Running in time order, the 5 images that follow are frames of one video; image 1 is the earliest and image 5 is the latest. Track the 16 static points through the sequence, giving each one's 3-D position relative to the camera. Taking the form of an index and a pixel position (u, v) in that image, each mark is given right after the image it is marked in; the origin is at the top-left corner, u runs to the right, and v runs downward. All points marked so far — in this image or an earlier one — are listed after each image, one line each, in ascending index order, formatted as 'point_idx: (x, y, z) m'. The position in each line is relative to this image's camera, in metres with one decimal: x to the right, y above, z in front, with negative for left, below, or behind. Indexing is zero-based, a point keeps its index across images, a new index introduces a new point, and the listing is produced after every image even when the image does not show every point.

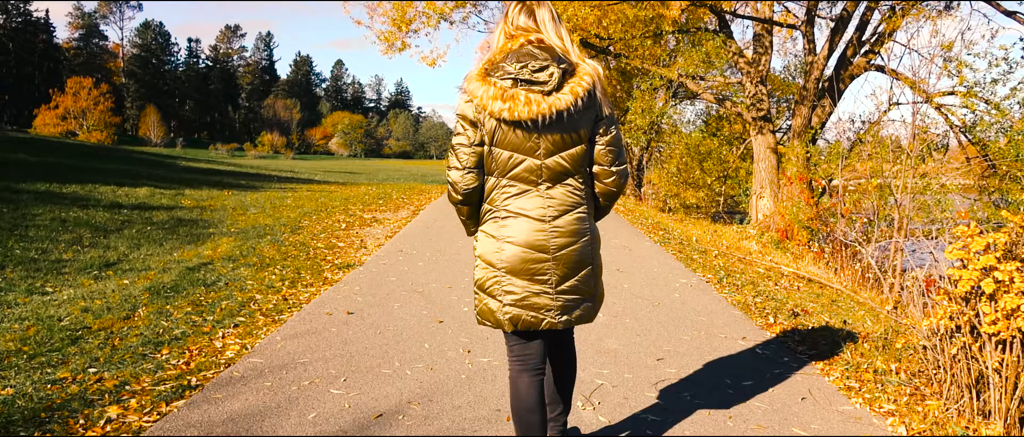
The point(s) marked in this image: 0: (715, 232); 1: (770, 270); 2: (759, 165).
0: (+4.7, -0.3, +16.7) m
1: (+3.8, -0.8, +10.6) m
2: (+5.8, +1.3, +16.7) m
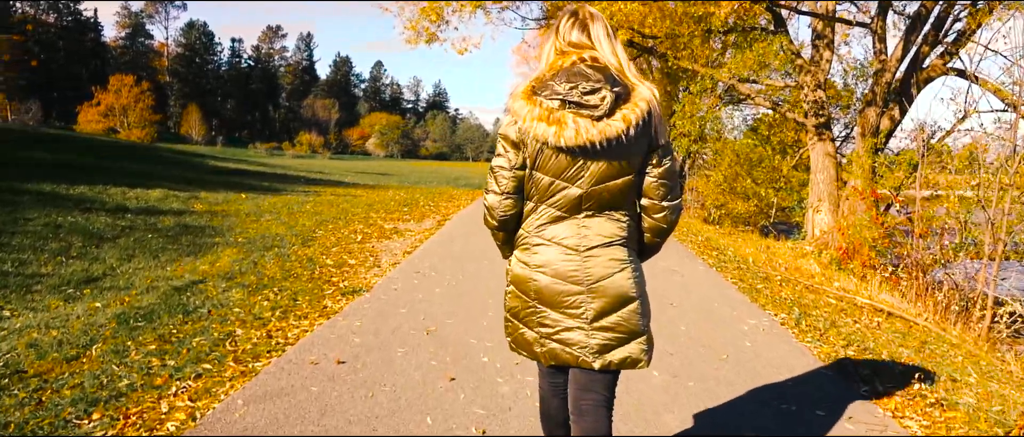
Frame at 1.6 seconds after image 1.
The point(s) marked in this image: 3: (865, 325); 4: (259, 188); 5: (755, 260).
0: (+5.4, -0.6, +15.3) m
1: (+4.2, -1.0, +9.2) m
2: (+6.5, +0.9, +15.3) m
3: (+3.8, -1.1, +7.6) m
4: (-6.3, +0.8, +17.8) m
5: (+3.9, -0.7, +11.4) m
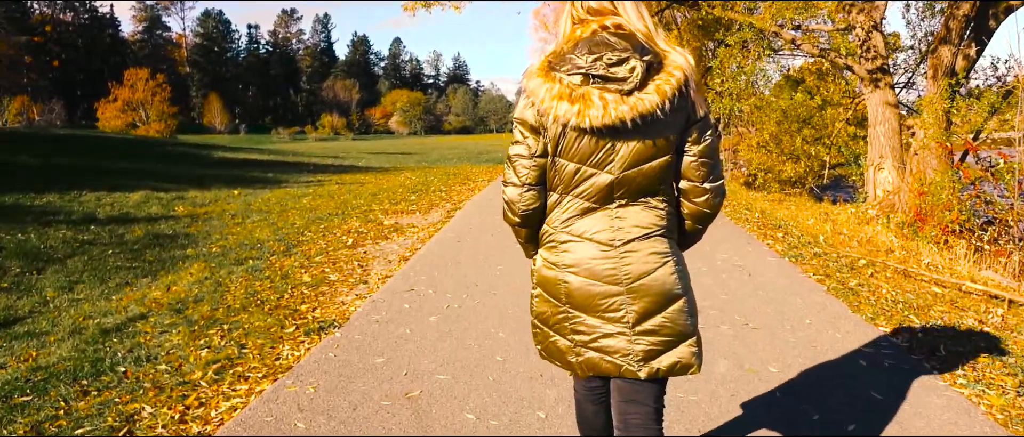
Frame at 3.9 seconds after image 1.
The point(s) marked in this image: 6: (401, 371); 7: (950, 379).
0: (+5.9, +0.1, +13.4) m
1: (+4.5, -0.7, +7.4) m
2: (+6.9, +1.7, +13.3) m
3: (+4.0, -0.9, +5.8) m
4: (-5.8, +0.9, +16.3) m
5: (+4.2, -0.2, +9.6) m
6: (-0.7, -0.9, +4.0) m
7: (+2.4, -0.9, +3.9) m
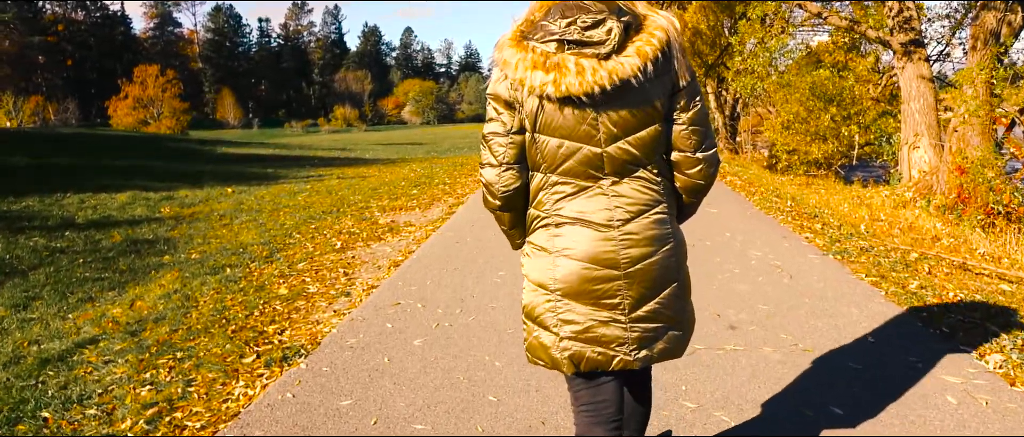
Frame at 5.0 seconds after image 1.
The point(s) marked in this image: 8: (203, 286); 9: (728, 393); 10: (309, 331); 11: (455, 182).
0: (+6.0, +0.3, +12.4) m
1: (+4.5, -0.6, +6.5) m
2: (+7.0, +2.0, +12.3) m
3: (+4.0, -0.8, +4.9) m
4: (-5.6, +0.9, +15.6) m
5: (+4.3, -0.1, +8.6) m
6: (-0.7, -0.9, +3.3) m
7: (+2.4, -0.9, +3.0) m
8: (-2.8, -0.6, +6.5) m
9: (+1.0, -0.8, +3.4) m
10: (-1.4, -0.8, +4.7) m
11: (-1.1, +0.7, +13.4) m
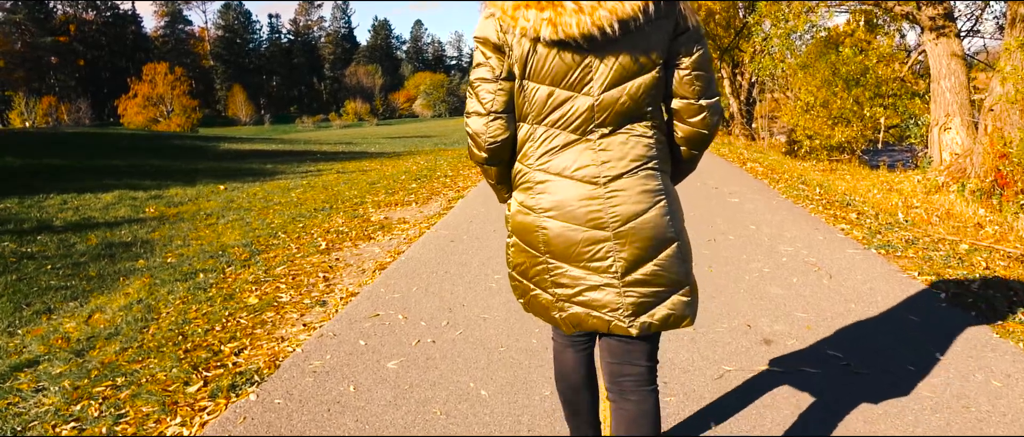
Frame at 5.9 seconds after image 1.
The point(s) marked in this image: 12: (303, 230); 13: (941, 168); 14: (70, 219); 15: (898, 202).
0: (+6.1, +0.6, +11.6) m
1: (+4.5, -0.4, +5.7) m
2: (+7.1, +2.2, +11.4) m
3: (+3.9, -0.7, +4.1) m
4: (-5.5, +1.0, +15.0) m
5: (+4.3, +0.1, +7.9) m
6: (-0.7, -1.0, +2.6) m
7: (+2.3, -0.8, +2.3) m
8: (-2.8, -0.6, +5.9) m
9: (+1.0, -0.8, +2.7) m
10: (-1.4, -0.8, +4.1) m
11: (-1.0, +0.8, +12.7) m
12: (-2.4, -0.1, +8.1) m
13: (+6.8, +0.8, +11.0) m
14: (-6.0, 0.0, +9.6) m
15: (+5.0, +0.2, +9.2) m
